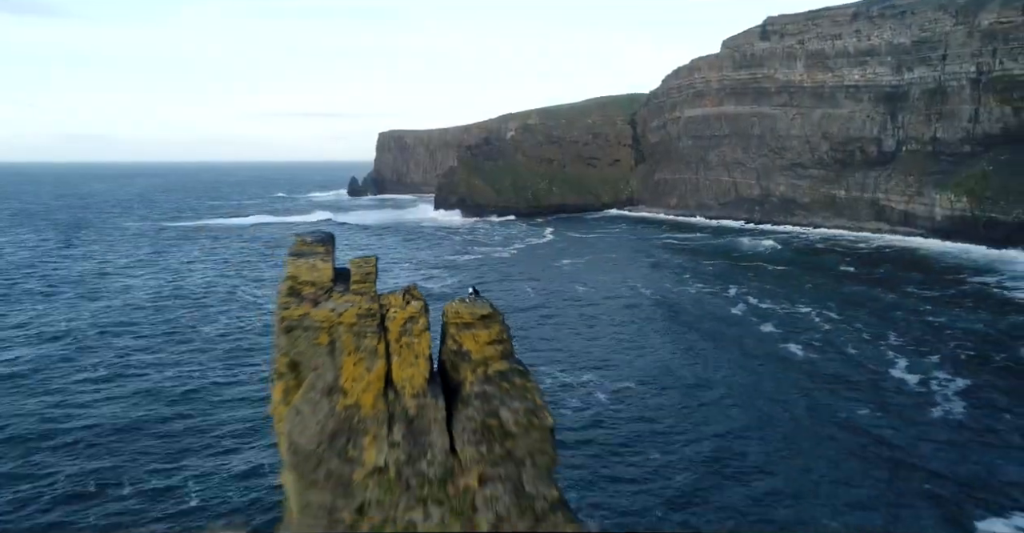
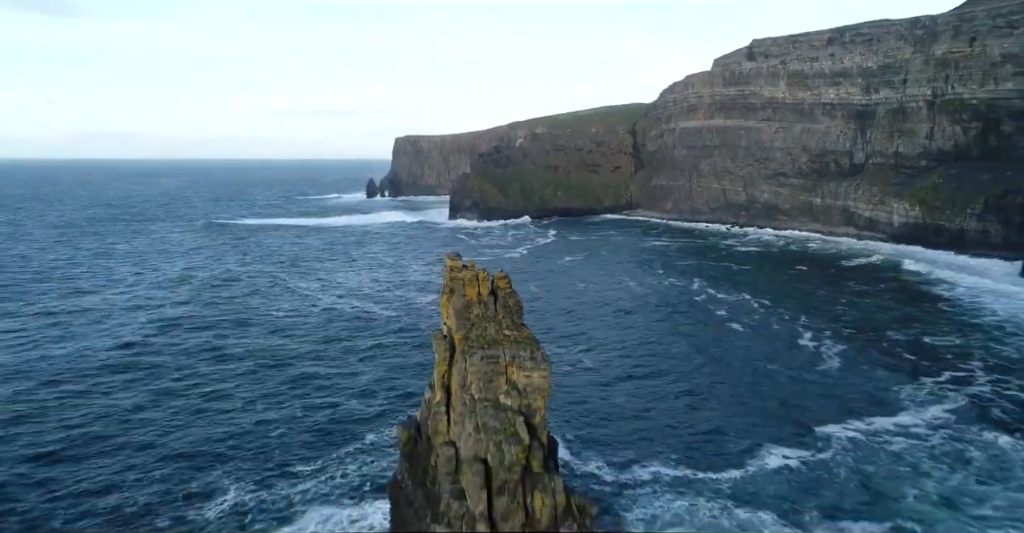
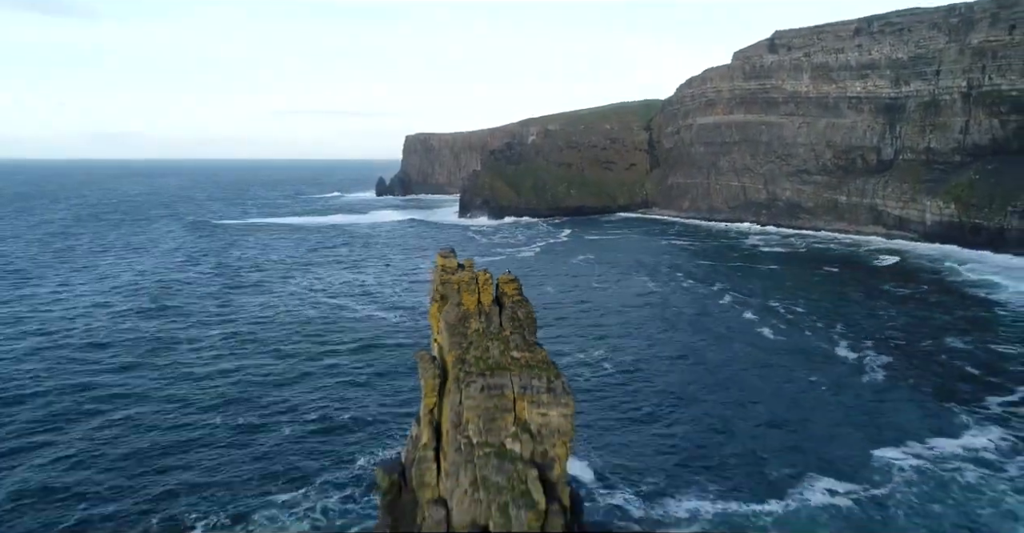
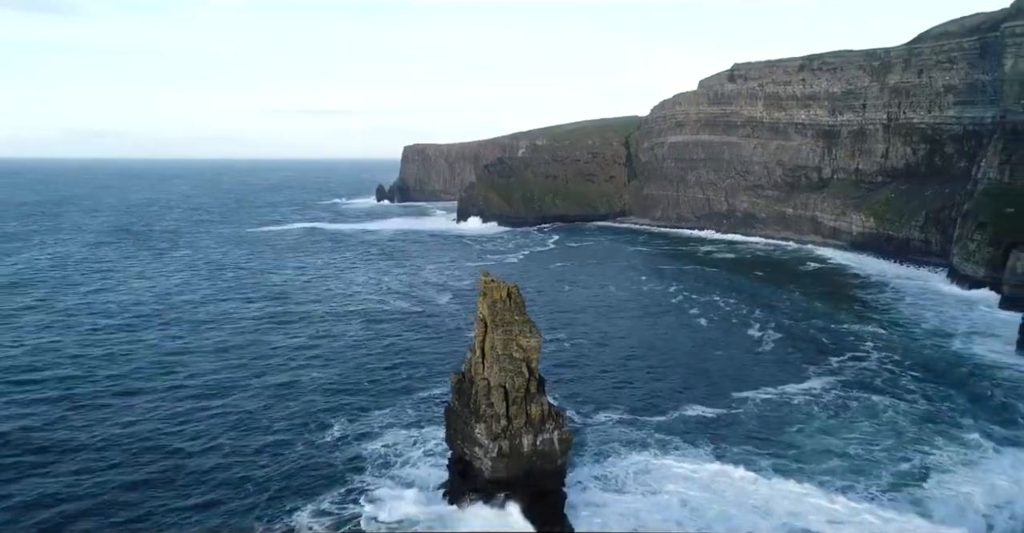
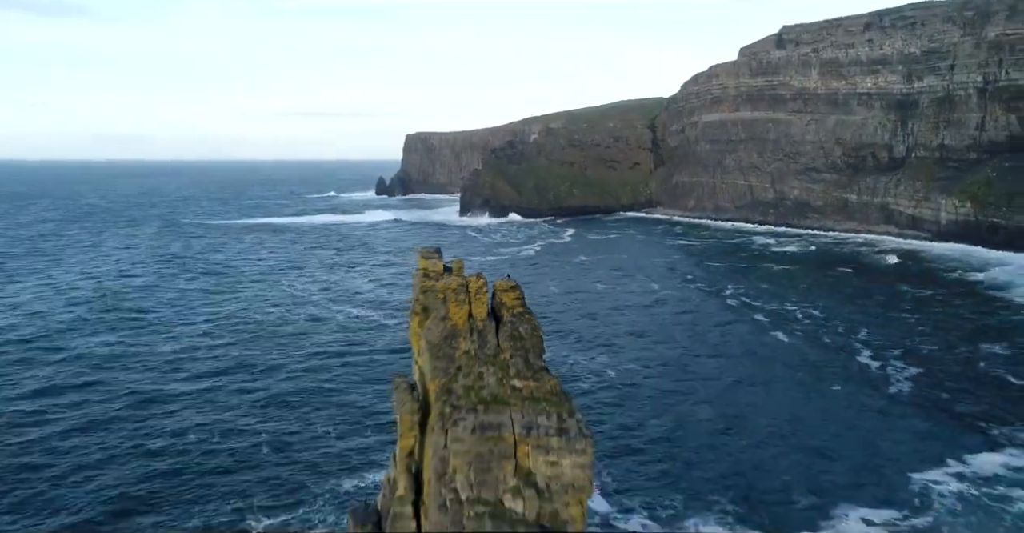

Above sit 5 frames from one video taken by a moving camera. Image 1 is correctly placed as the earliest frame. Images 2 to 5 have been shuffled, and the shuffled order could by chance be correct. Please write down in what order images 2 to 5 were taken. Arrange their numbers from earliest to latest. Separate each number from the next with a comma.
5, 3, 2, 4
